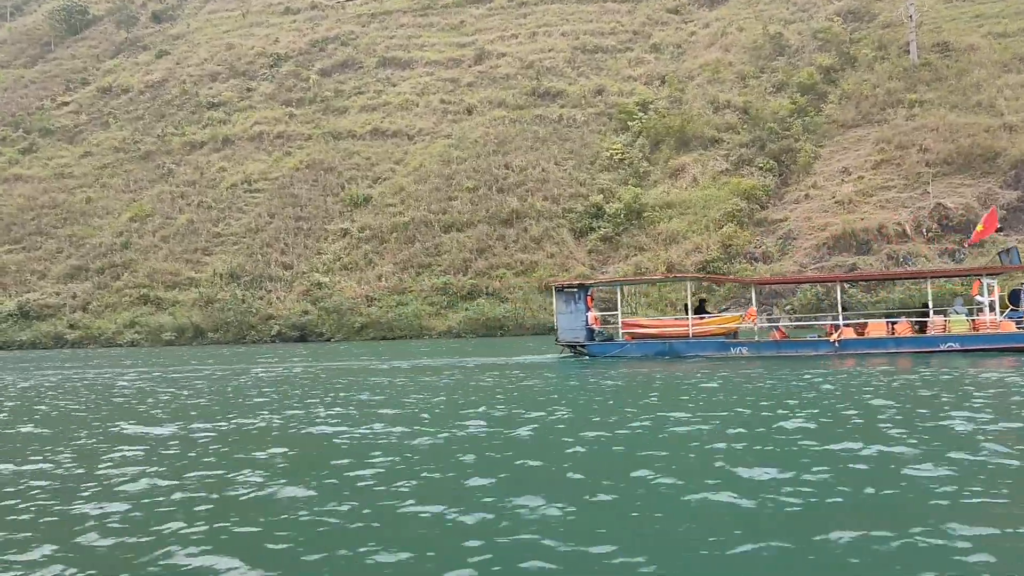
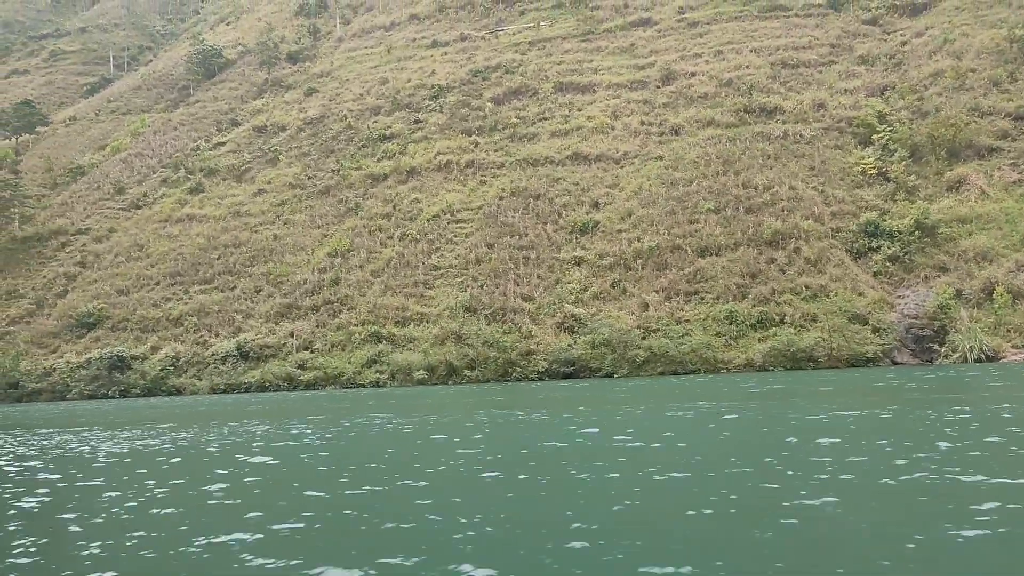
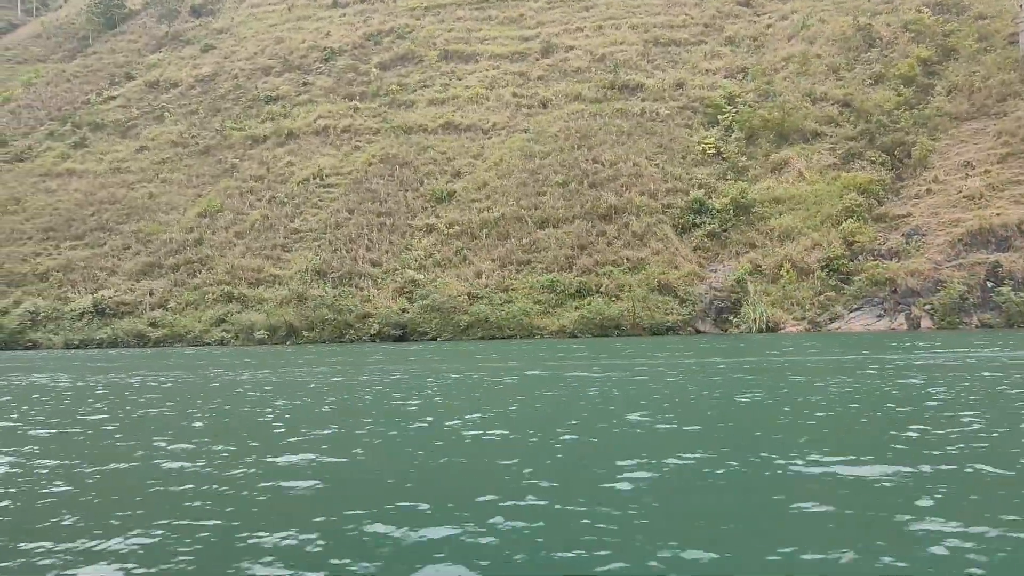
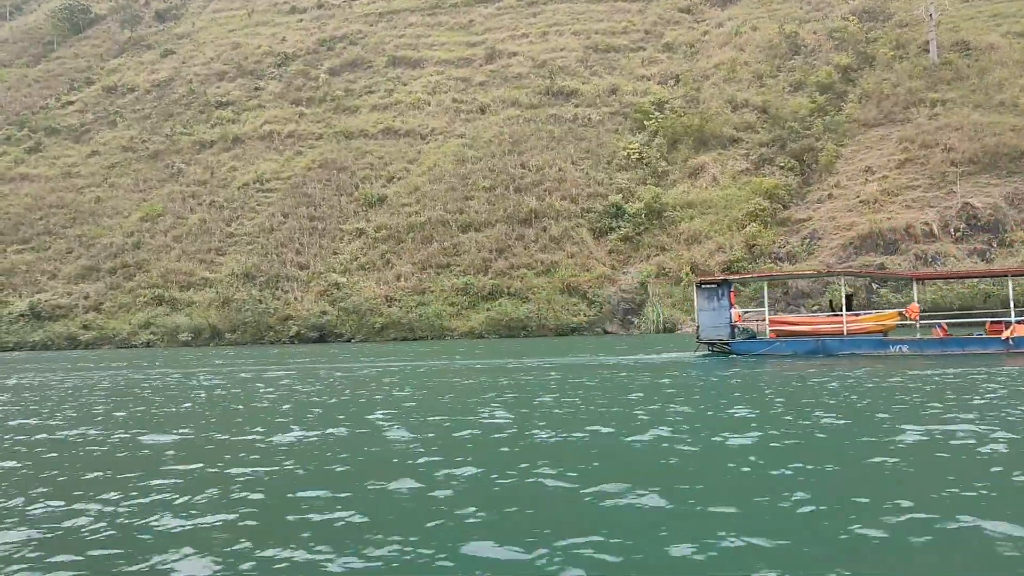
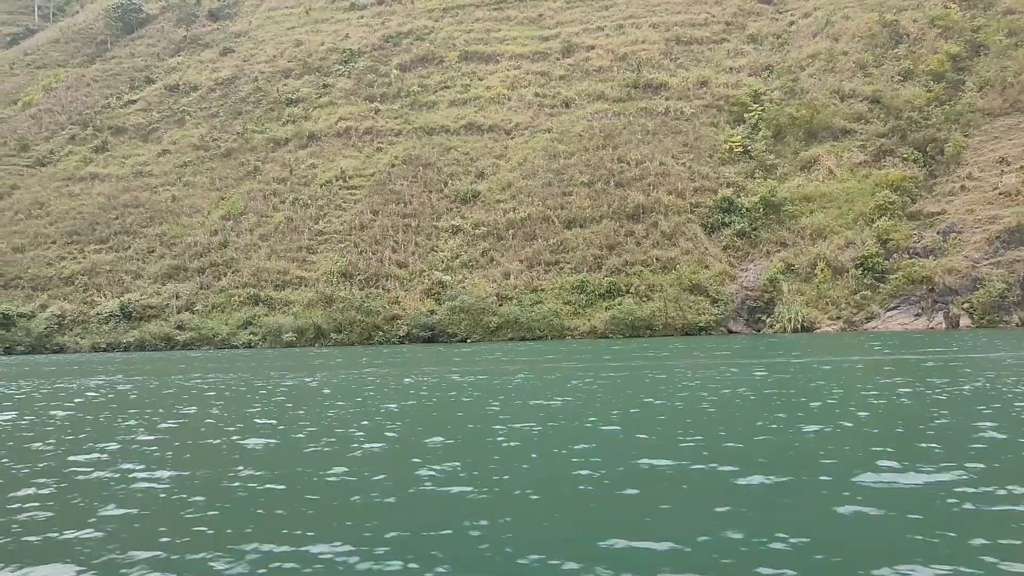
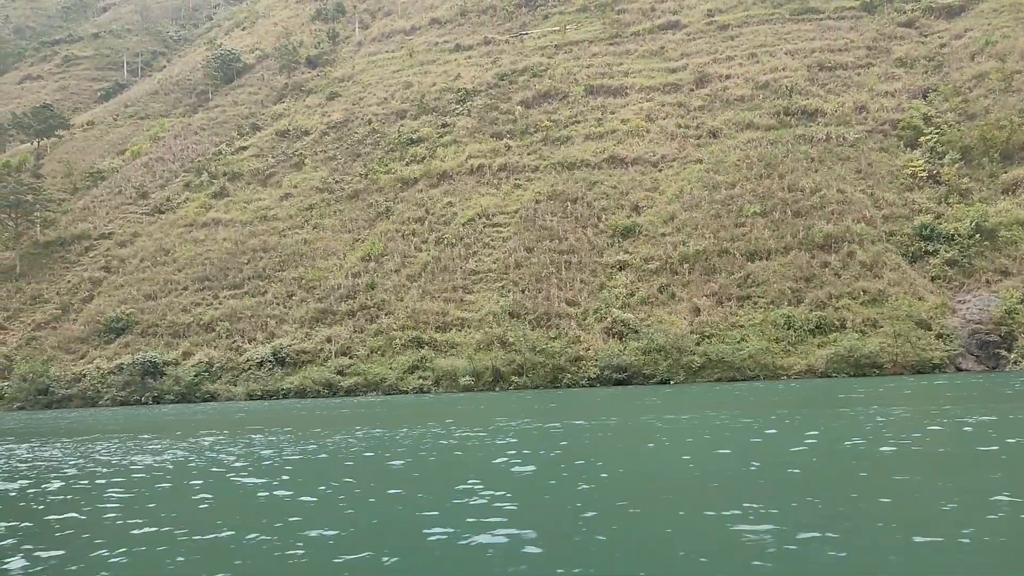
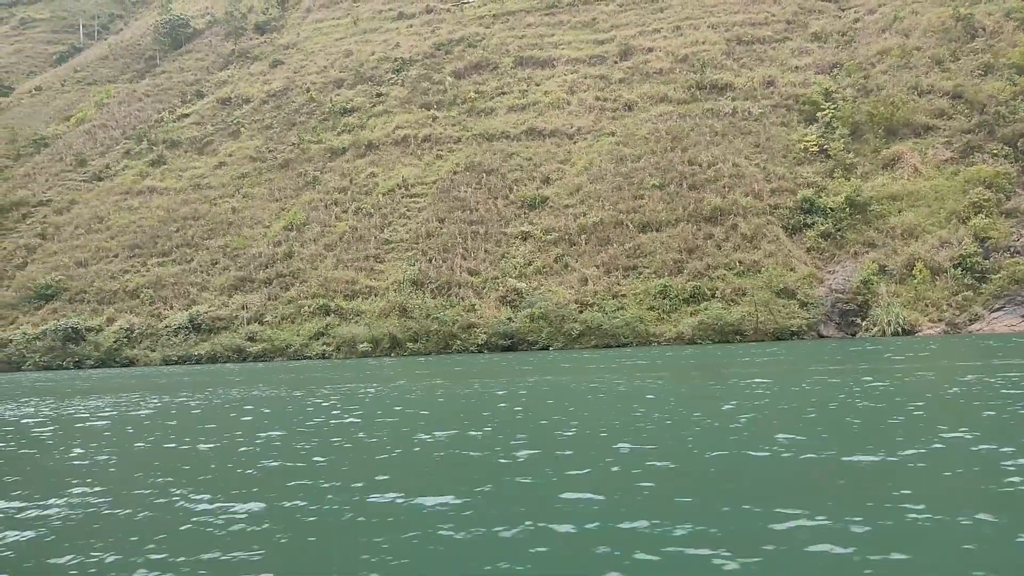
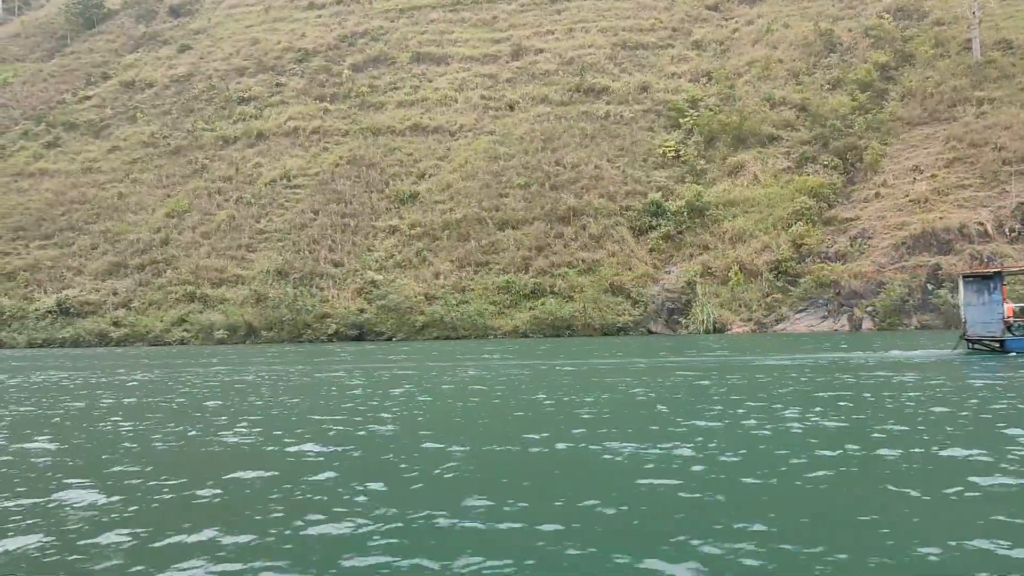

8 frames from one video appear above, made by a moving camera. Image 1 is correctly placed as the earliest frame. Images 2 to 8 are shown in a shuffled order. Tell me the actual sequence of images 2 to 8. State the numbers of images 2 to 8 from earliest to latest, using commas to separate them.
4, 8, 3, 5, 7, 2, 6
